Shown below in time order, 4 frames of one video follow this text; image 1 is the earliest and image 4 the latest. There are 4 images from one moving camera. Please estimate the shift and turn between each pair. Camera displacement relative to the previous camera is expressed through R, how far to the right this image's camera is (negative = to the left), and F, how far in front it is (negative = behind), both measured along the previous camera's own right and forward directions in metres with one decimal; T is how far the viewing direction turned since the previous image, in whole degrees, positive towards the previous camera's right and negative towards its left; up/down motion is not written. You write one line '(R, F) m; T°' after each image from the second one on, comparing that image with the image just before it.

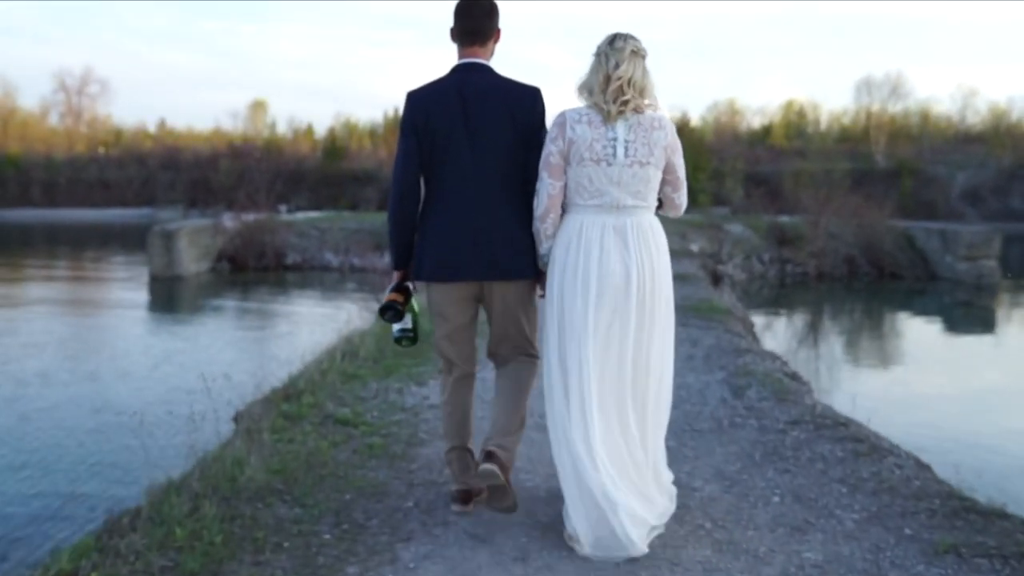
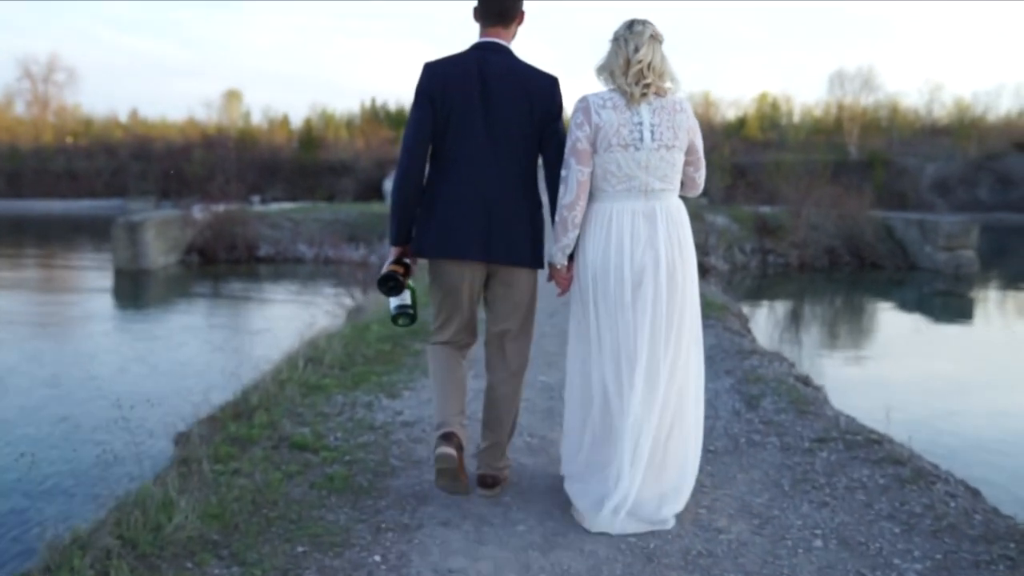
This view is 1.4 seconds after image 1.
(0.0, +0.9) m; +1°
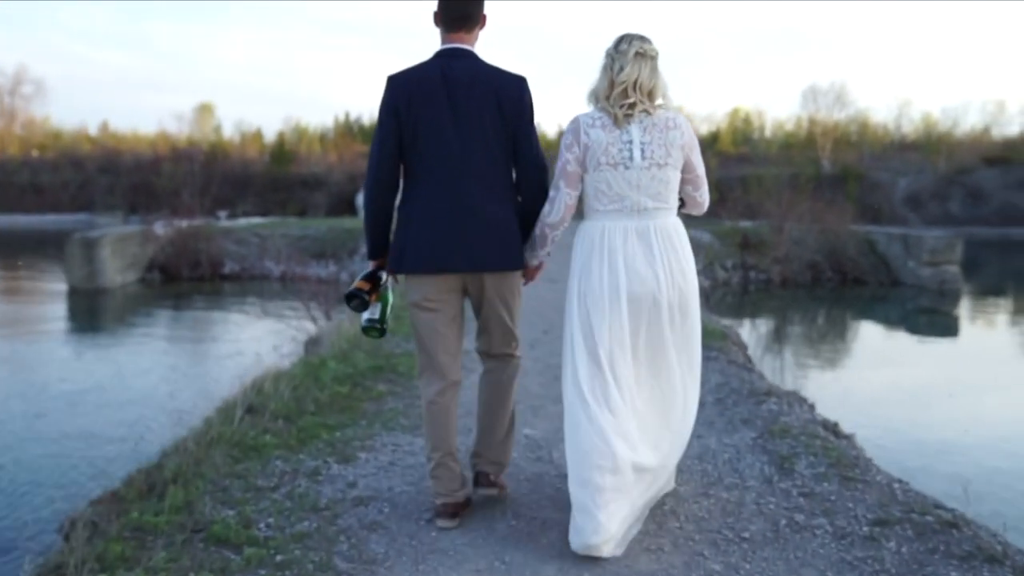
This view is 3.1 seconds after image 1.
(0.0, +1.3) m; +1°
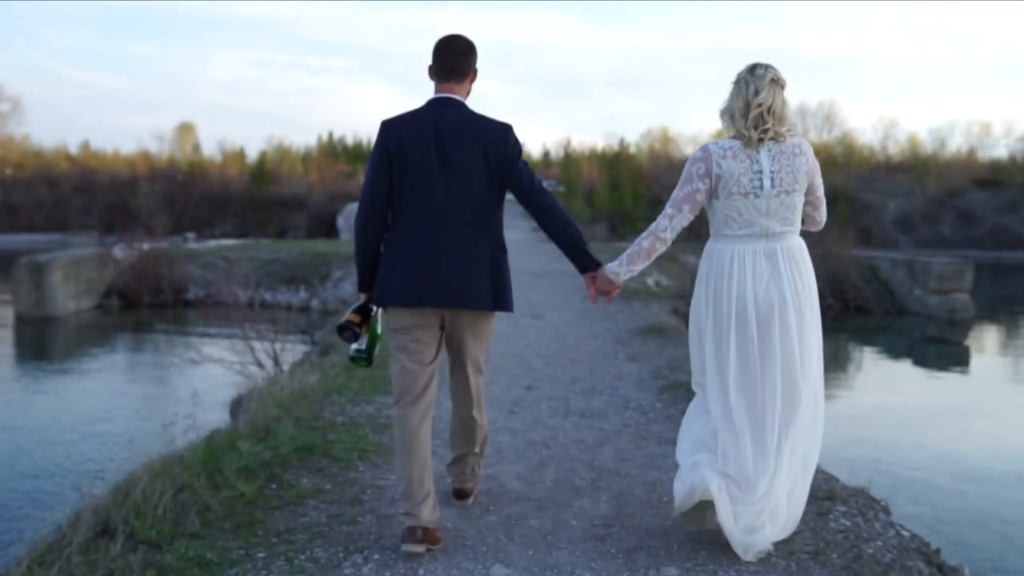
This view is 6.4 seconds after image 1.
(+0.1, +2.0) m; +1°
